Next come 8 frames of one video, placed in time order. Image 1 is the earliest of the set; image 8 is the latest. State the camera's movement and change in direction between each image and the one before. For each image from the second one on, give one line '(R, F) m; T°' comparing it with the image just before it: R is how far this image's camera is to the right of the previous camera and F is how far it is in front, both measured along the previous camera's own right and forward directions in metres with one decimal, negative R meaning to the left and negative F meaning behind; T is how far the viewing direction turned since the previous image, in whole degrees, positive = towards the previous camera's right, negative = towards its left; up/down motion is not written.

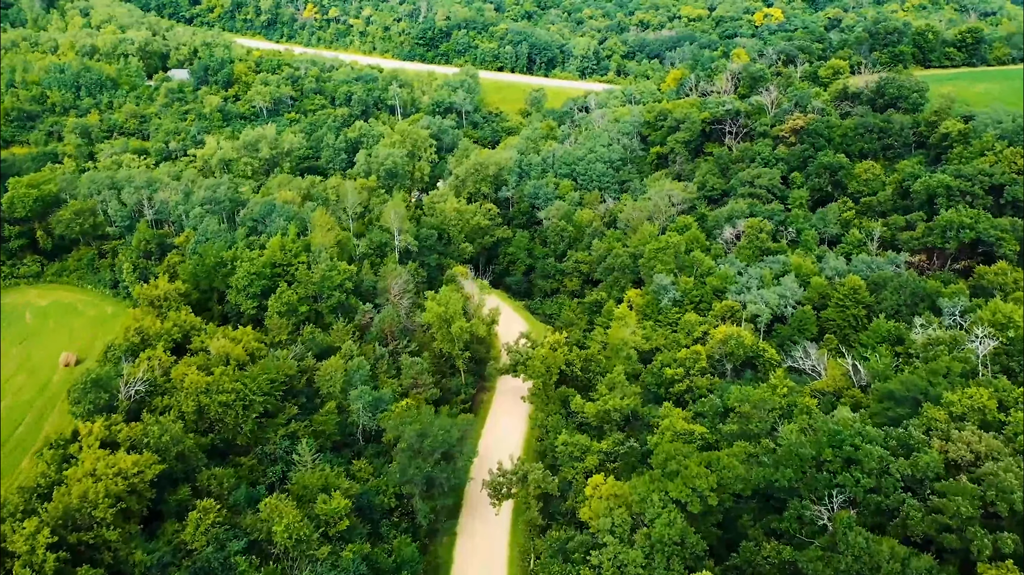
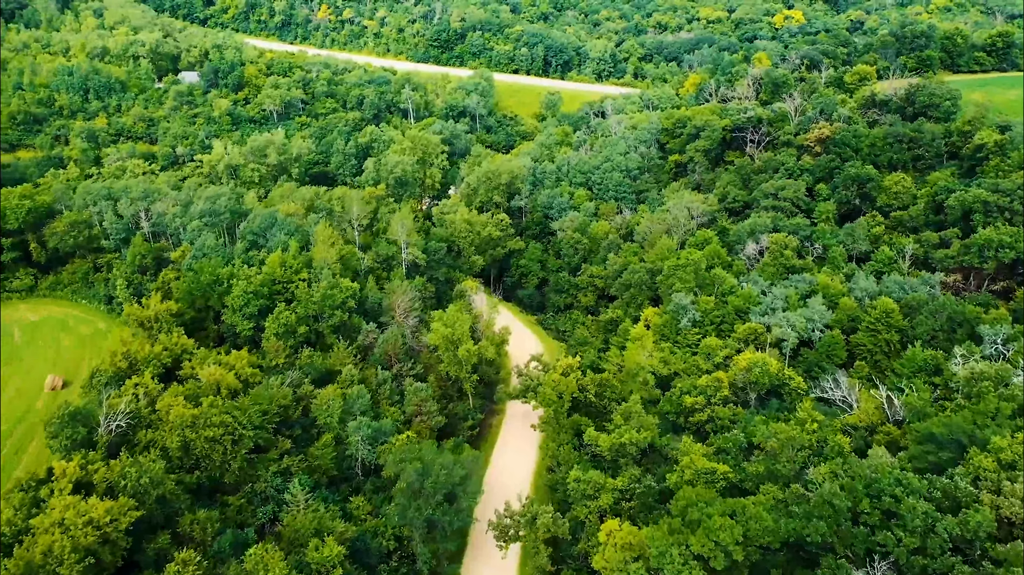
(+0.2, +2.7) m; -1°
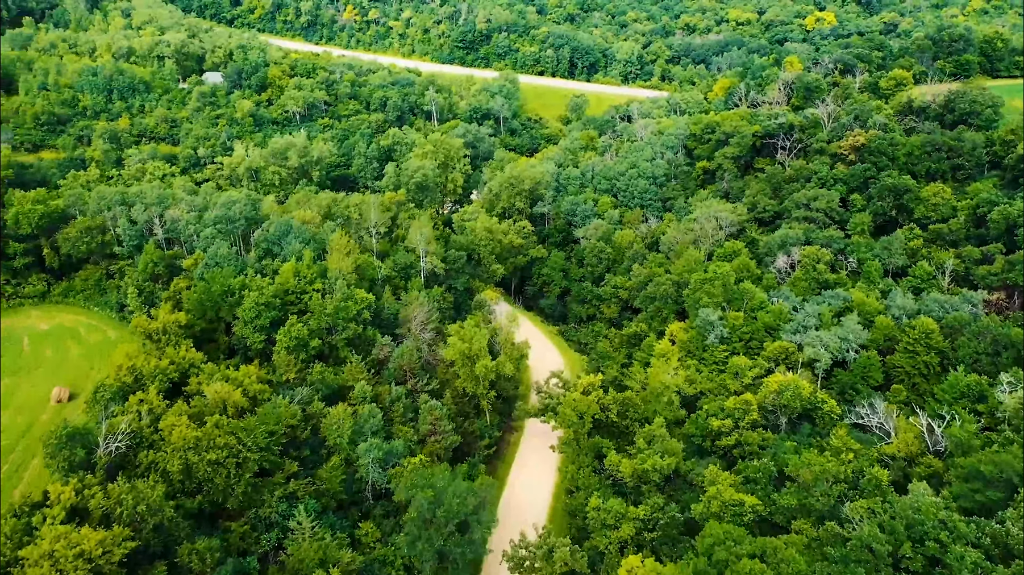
(+0.2, +1.8) m; -2°
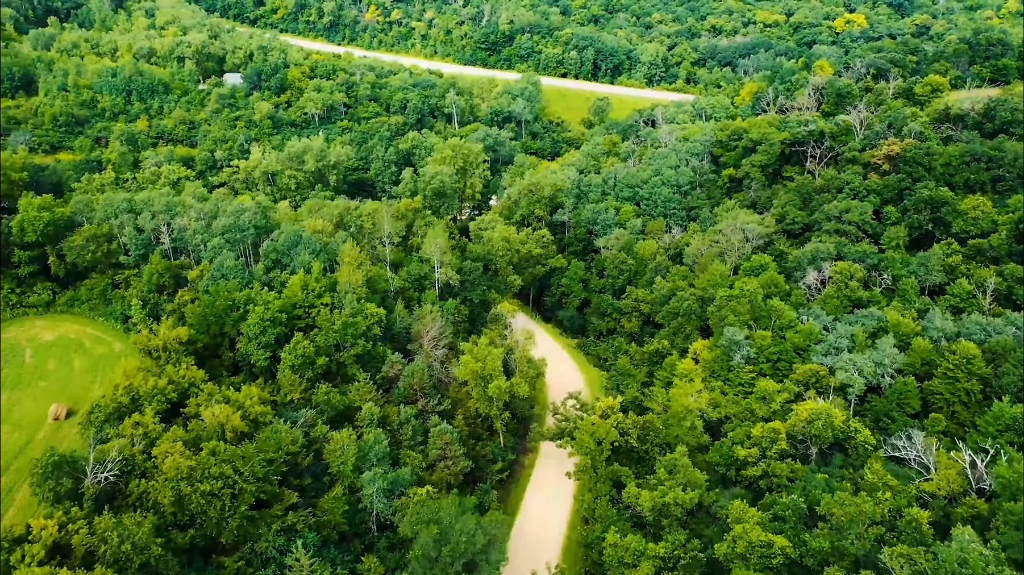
(+0.3, +2.1) m; -2°
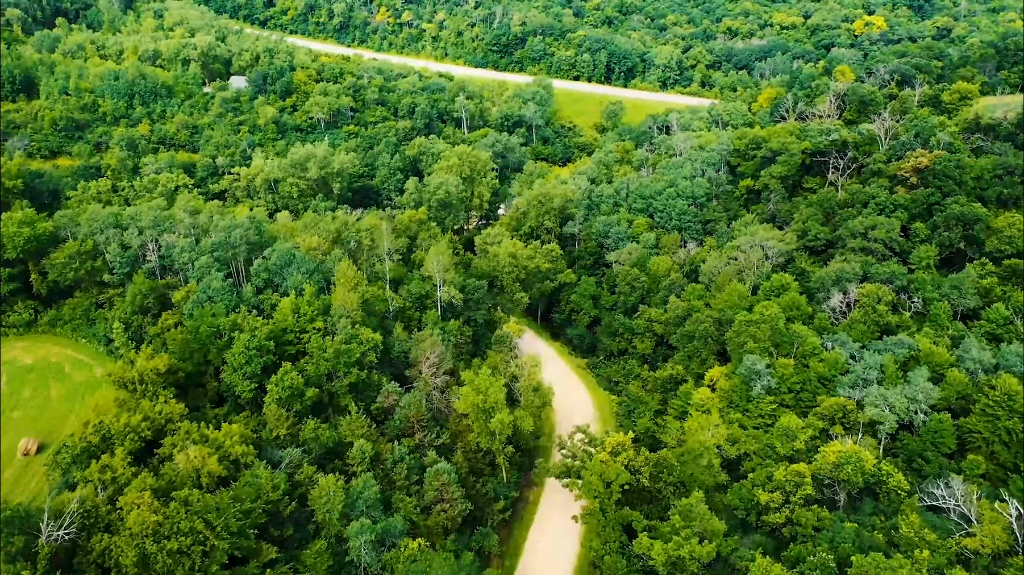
(+0.4, +3.0) m; -1°
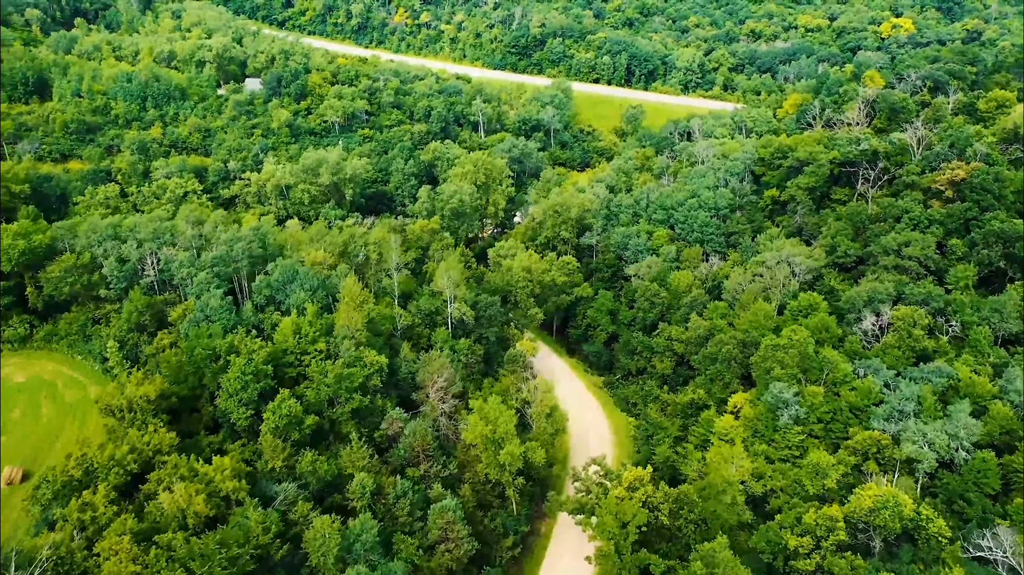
(+0.2, +2.4) m; -1°
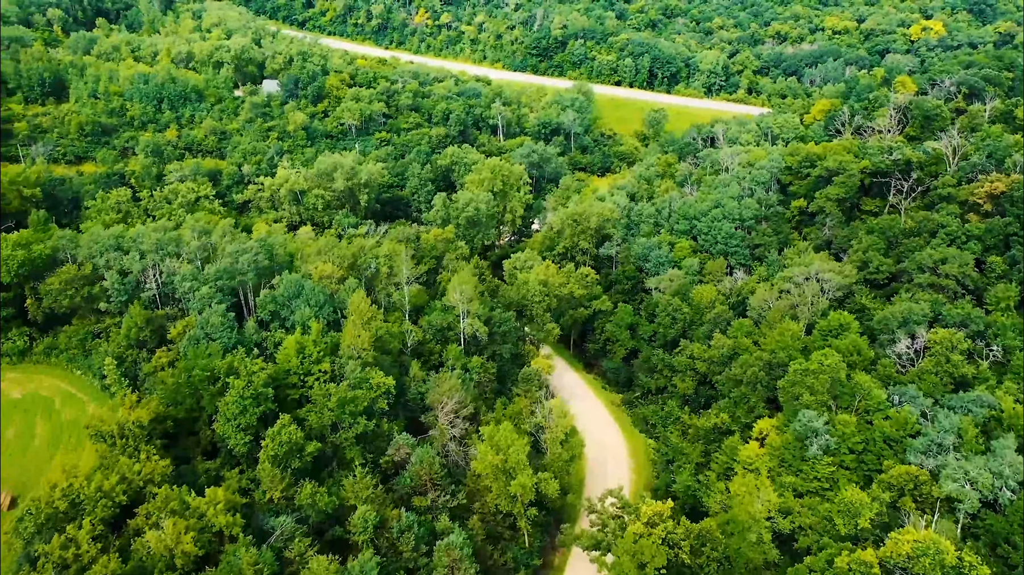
(+0.2, +2.1) m; -1°
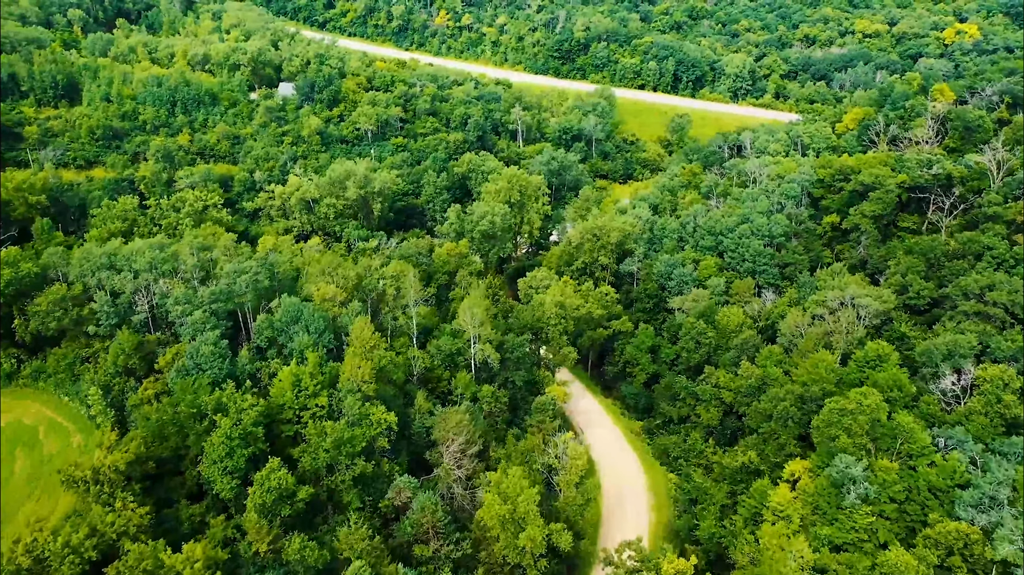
(+0.3, +3.1) m; -2°
